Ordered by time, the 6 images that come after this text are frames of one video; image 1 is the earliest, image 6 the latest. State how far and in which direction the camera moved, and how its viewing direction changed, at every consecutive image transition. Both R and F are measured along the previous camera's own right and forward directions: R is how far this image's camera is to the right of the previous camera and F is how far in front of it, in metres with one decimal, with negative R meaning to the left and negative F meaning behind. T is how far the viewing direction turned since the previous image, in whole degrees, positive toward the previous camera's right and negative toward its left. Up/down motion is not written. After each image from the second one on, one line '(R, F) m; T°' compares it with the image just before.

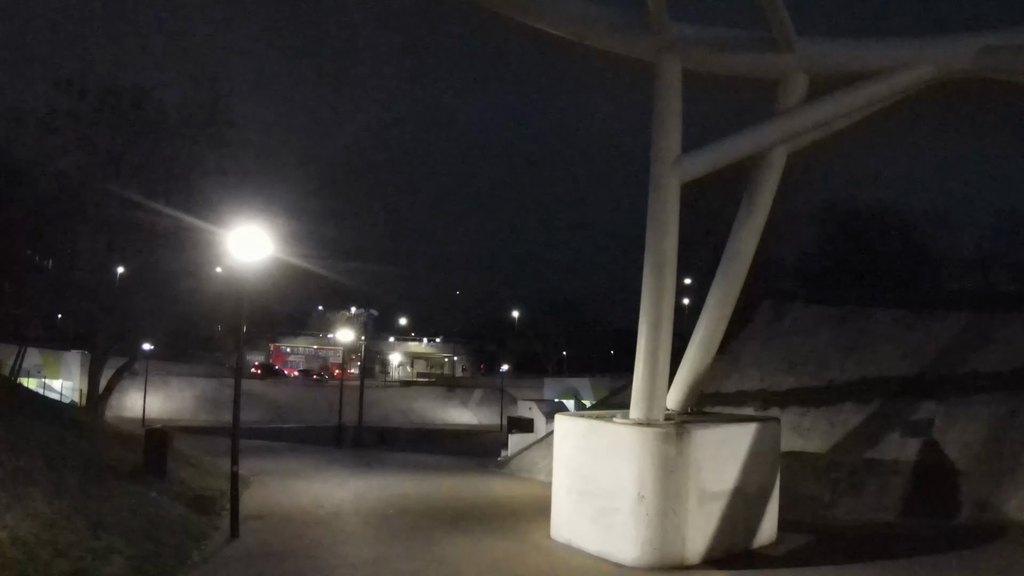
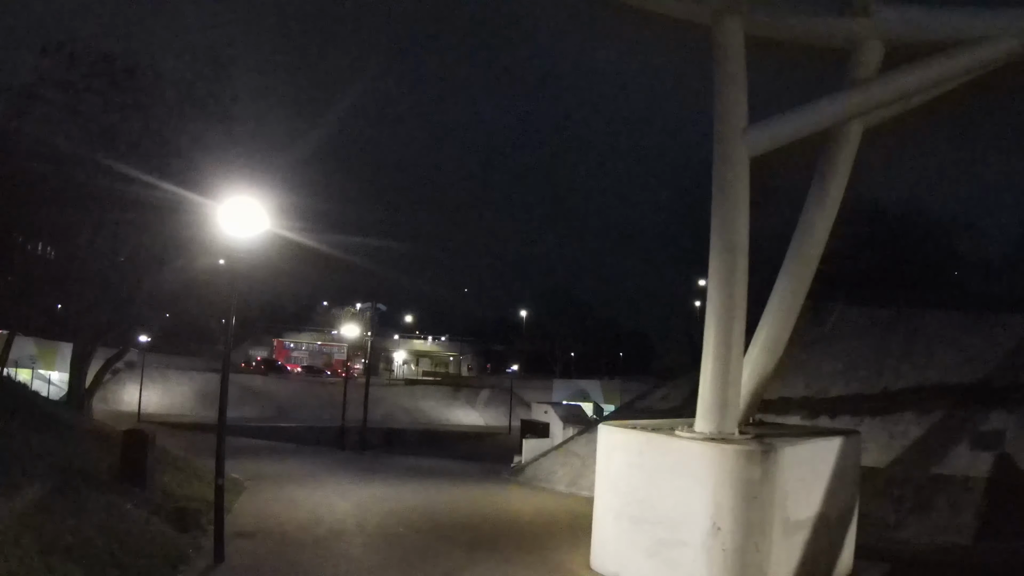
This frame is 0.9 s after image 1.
(-0.5, +2.0) m; 0°
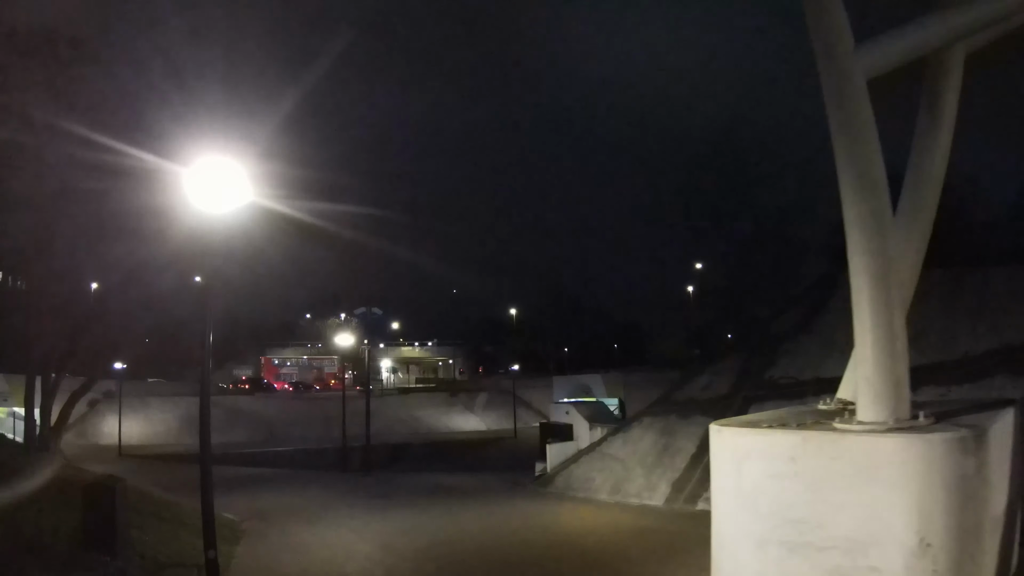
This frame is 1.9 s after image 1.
(-1.0, +2.8) m; +1°
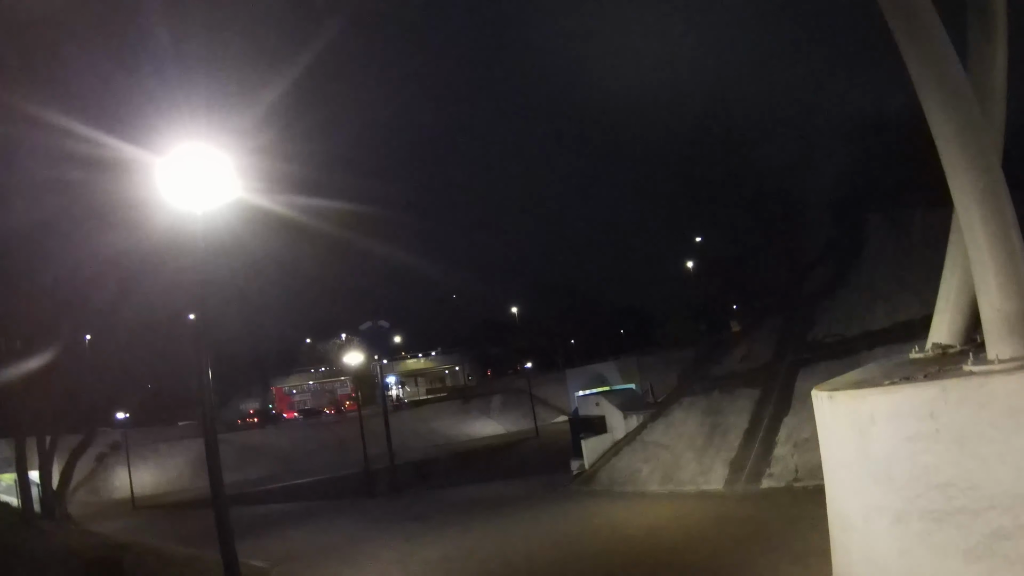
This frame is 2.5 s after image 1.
(-0.6, +1.5) m; 0°
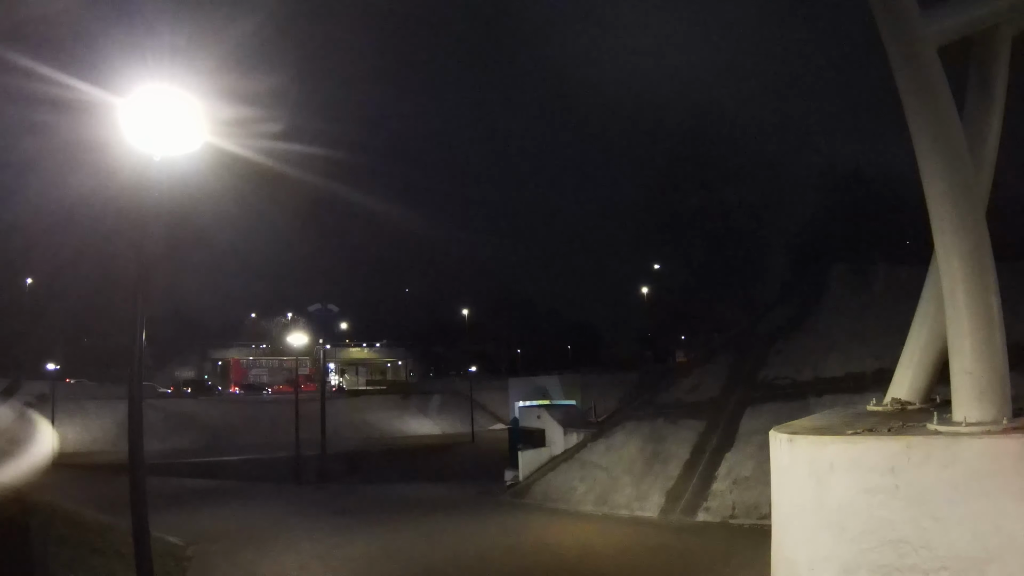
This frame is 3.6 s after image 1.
(-0.1, +0.4) m; +3°
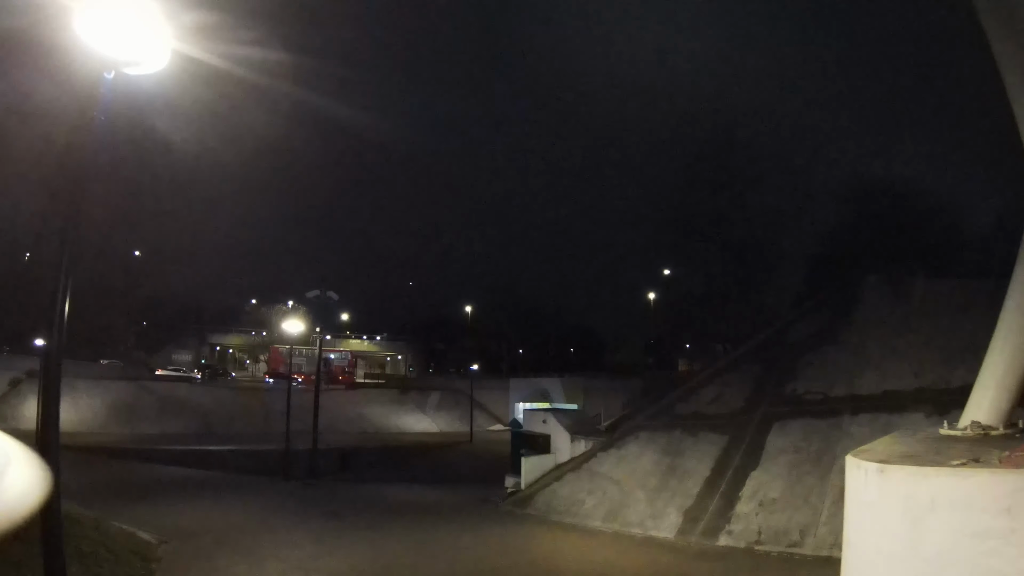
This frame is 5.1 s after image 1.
(-0.2, +1.4) m; 0°
